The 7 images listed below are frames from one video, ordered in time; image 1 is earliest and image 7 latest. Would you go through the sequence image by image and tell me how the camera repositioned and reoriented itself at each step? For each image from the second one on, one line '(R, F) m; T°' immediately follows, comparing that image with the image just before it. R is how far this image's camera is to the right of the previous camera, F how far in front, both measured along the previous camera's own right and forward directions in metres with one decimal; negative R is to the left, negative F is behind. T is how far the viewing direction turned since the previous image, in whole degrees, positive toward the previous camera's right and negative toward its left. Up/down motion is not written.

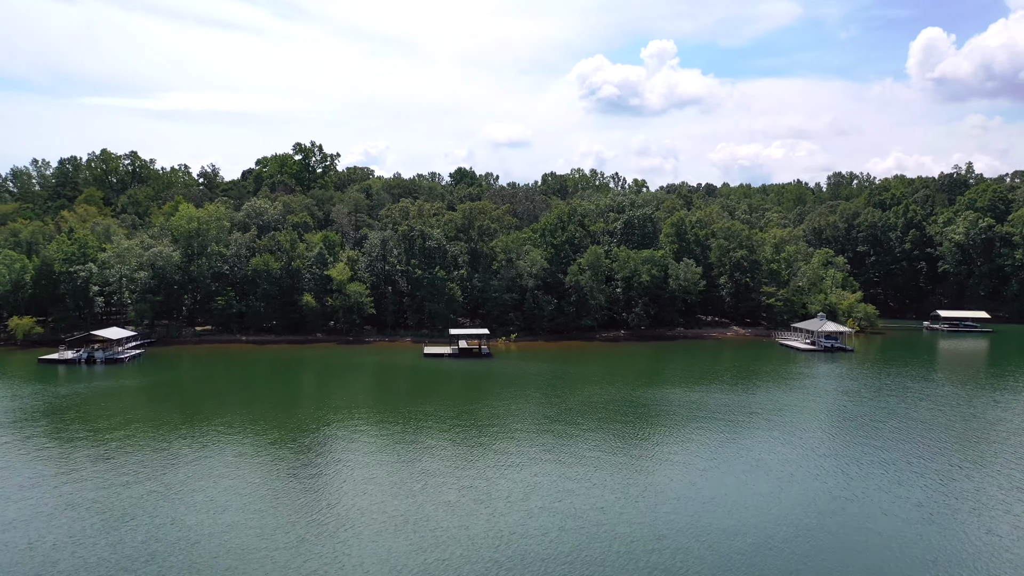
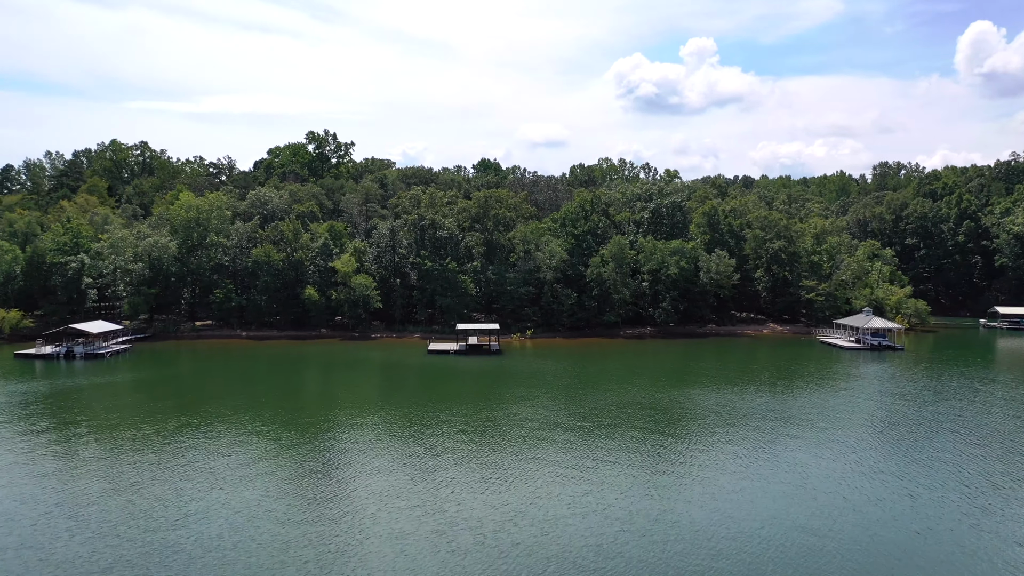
(+2.1, +6.0) m; -3°
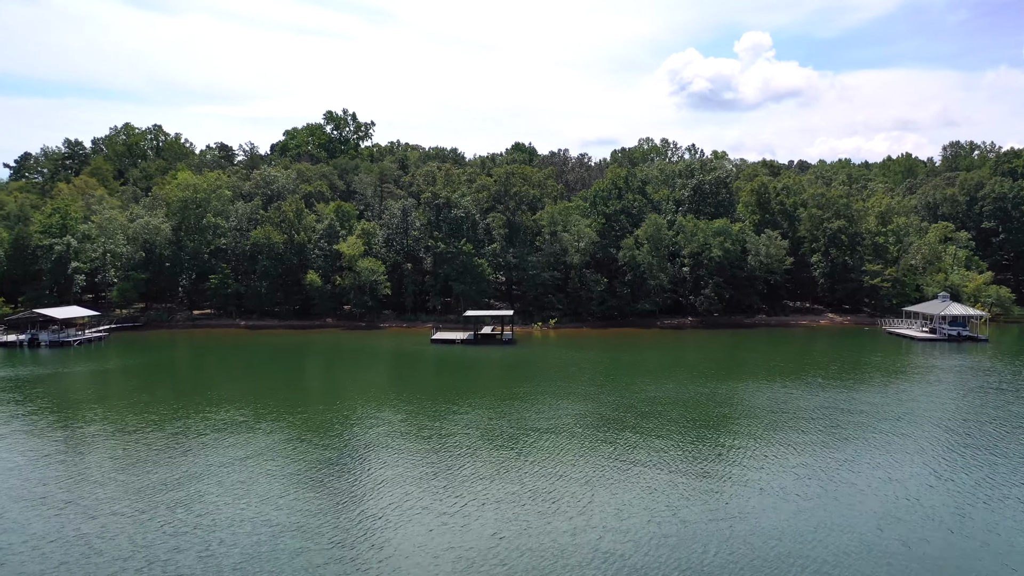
(+2.6, +8.2) m; -4°
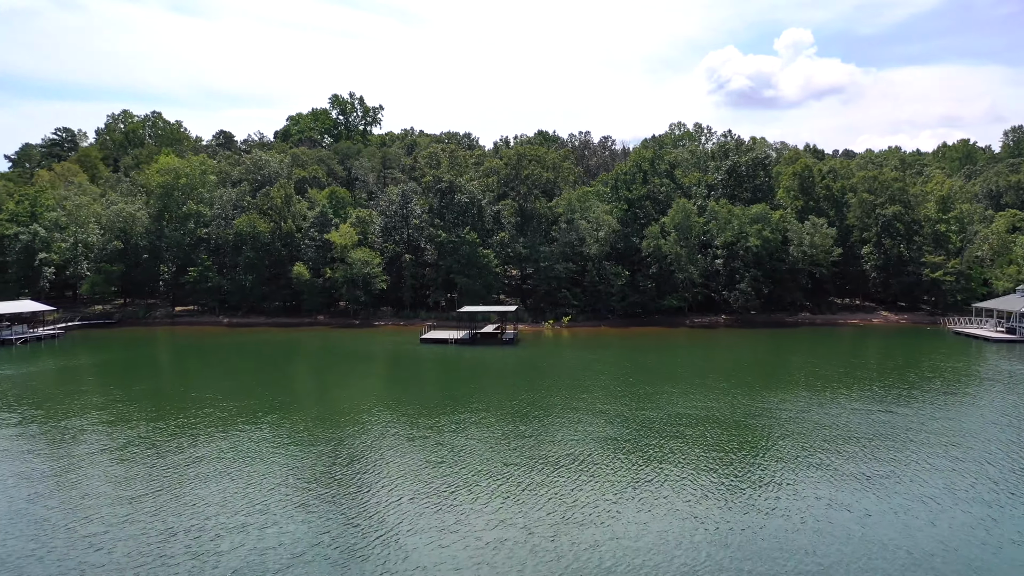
(+2.1, +7.8) m; -3°
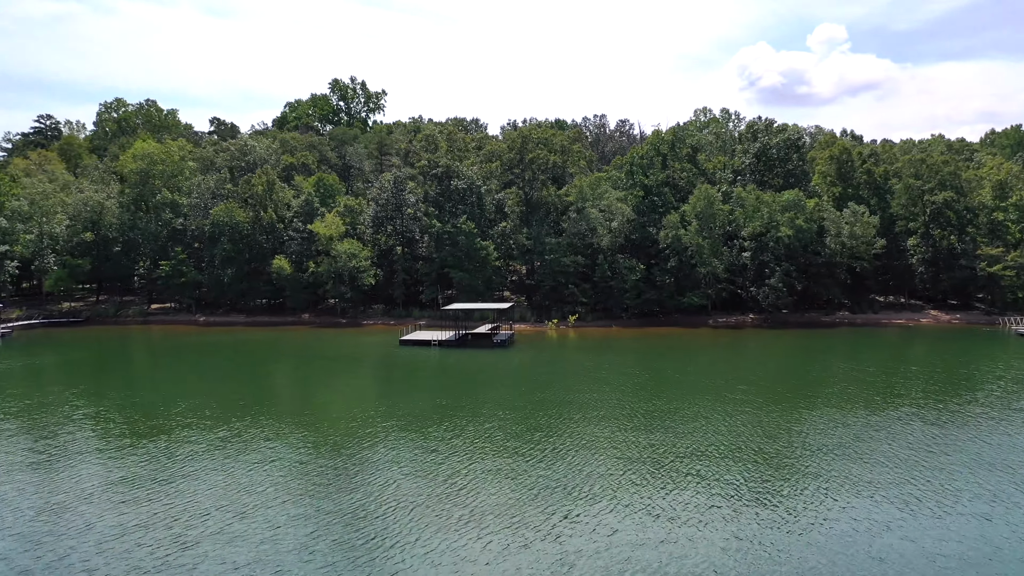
(+2.0, +6.5) m; -2°
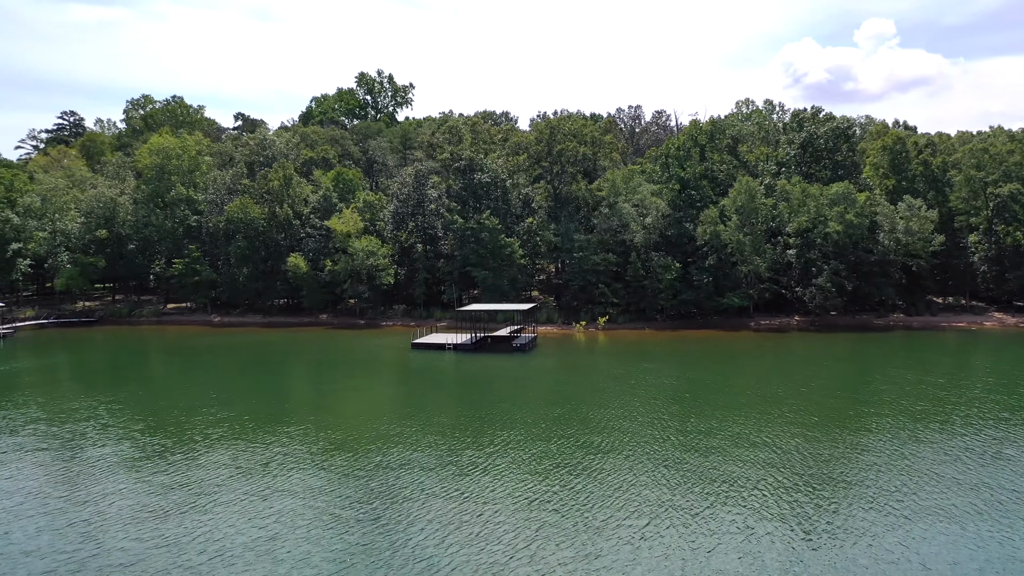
(+0.9, +3.4) m; -3°
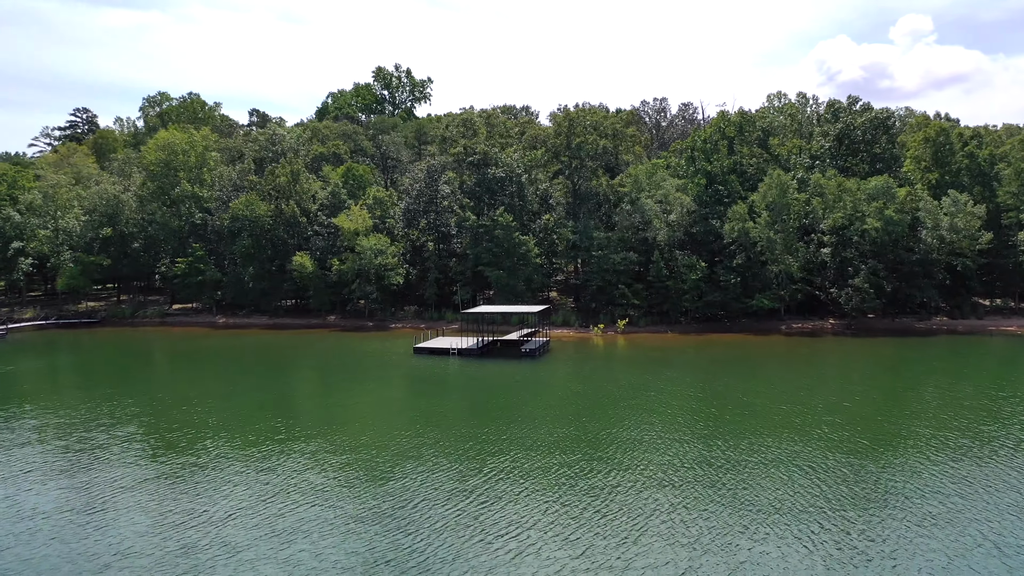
(+0.9, +2.9) m; -2°
